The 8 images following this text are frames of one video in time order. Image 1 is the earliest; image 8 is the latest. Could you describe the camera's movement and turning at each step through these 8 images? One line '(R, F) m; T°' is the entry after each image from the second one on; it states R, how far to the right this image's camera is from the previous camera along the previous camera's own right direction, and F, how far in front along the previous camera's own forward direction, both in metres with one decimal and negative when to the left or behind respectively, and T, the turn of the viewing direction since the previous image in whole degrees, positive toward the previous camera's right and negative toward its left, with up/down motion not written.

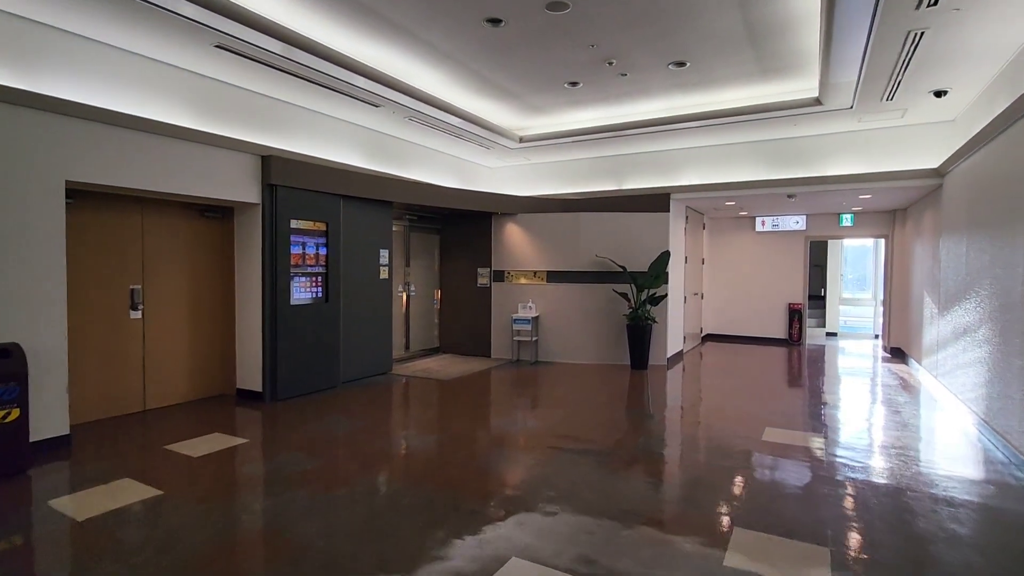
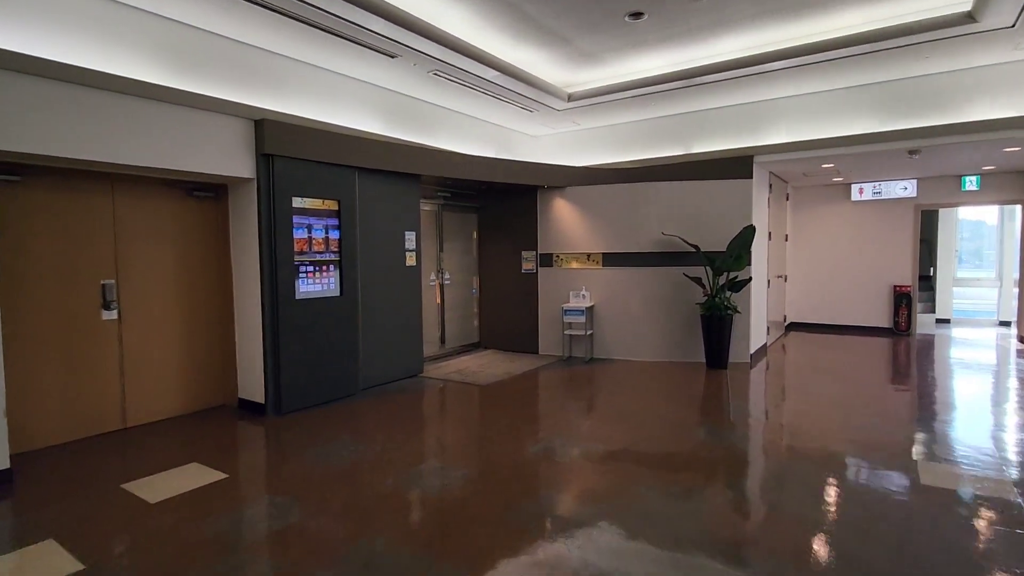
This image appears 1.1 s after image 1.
(0.0, +1.3) m; -5°
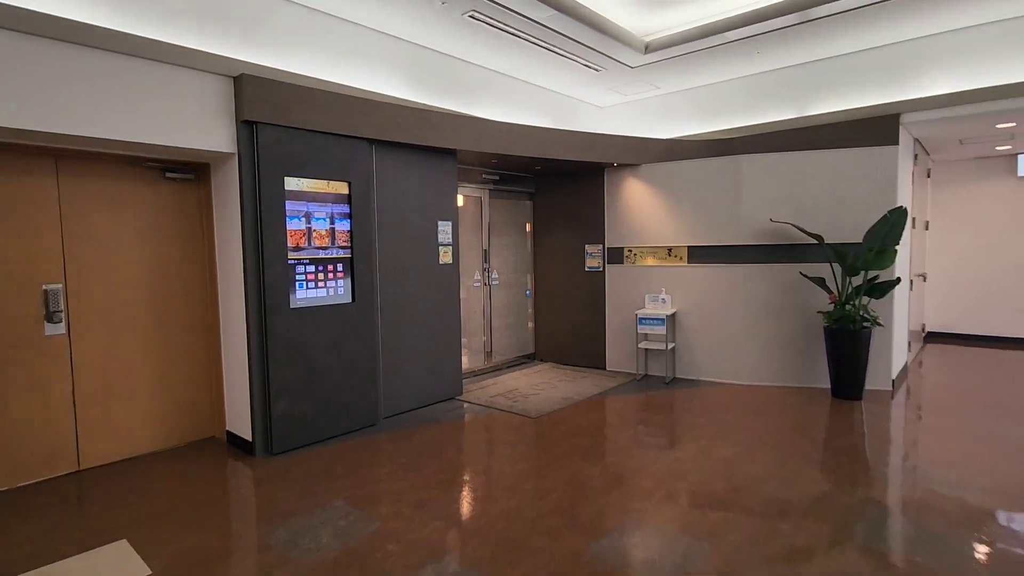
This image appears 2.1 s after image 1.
(+0.1, +1.4) m; -7°
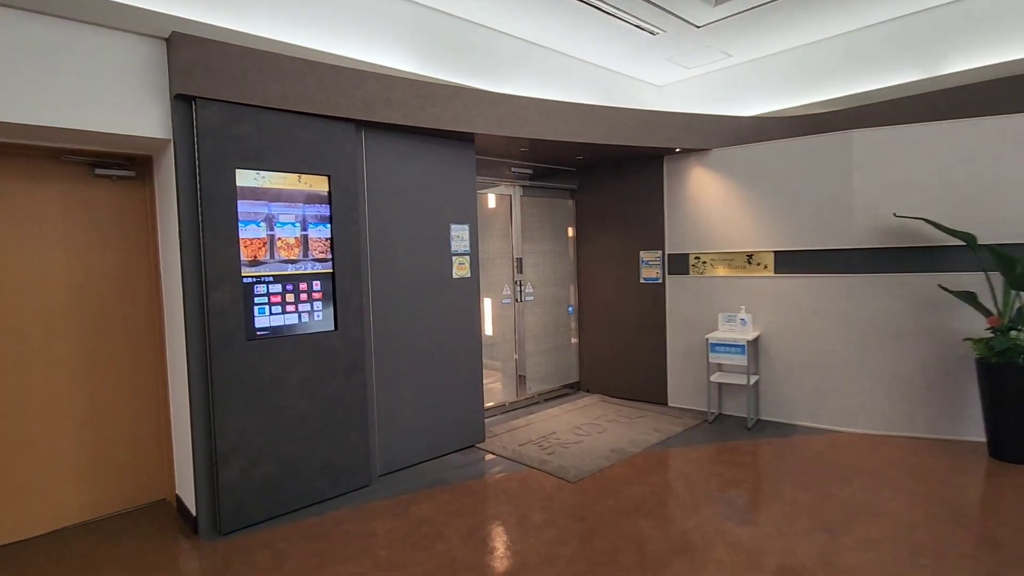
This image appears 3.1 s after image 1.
(+0.2, +1.2) m; -6°
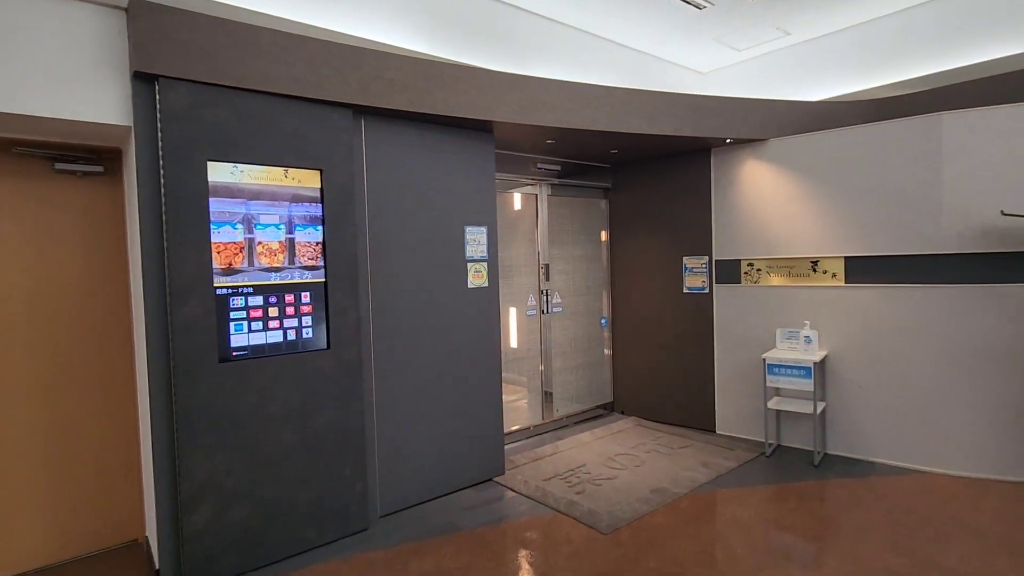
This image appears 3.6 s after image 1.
(+0.1, +0.6) m; -3°
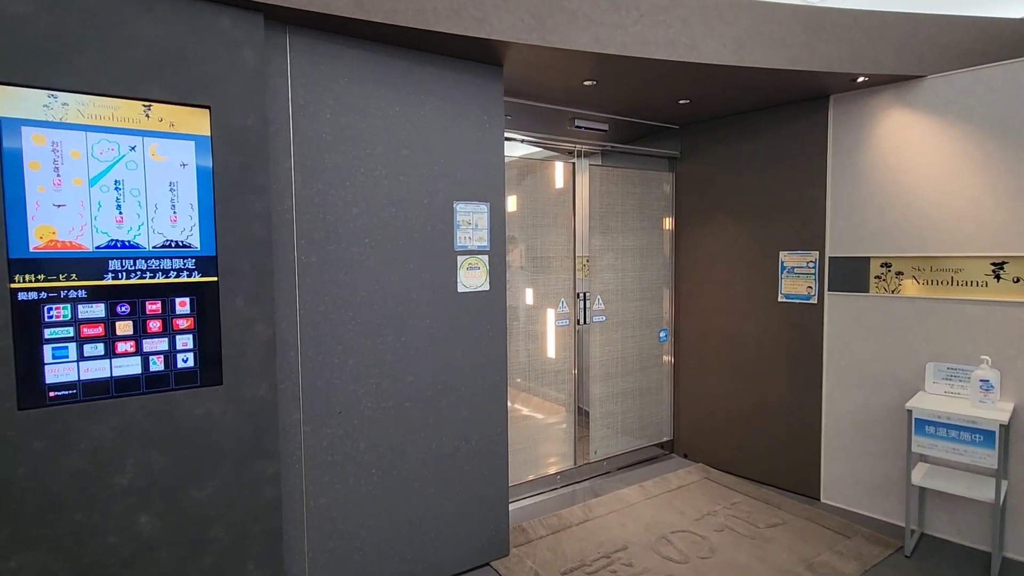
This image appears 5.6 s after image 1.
(+0.3, +1.2) m; -7°
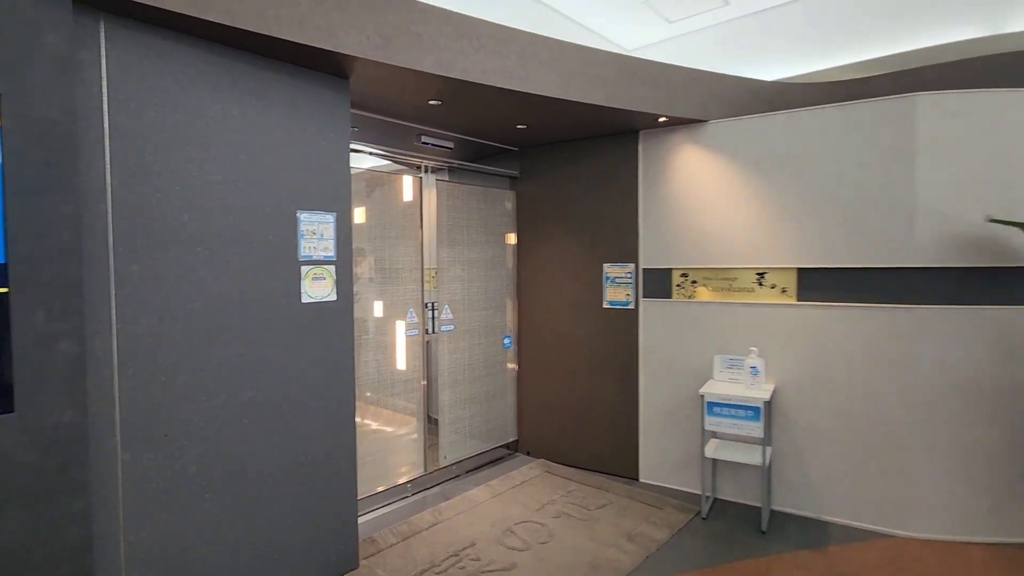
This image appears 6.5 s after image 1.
(0.0, -0.1) m; +16°
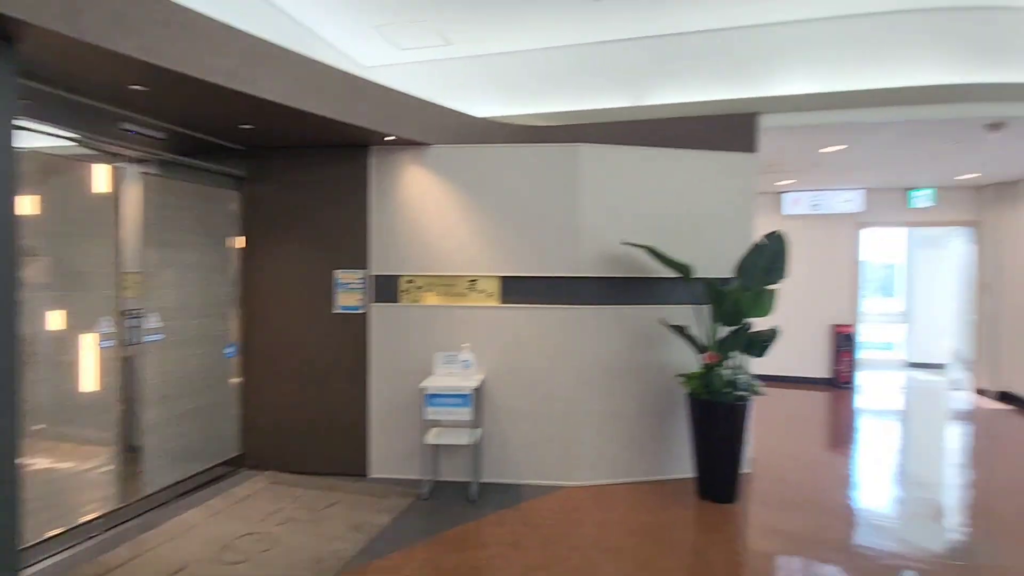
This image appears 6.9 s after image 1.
(+0.1, -0.3) m; +26°
